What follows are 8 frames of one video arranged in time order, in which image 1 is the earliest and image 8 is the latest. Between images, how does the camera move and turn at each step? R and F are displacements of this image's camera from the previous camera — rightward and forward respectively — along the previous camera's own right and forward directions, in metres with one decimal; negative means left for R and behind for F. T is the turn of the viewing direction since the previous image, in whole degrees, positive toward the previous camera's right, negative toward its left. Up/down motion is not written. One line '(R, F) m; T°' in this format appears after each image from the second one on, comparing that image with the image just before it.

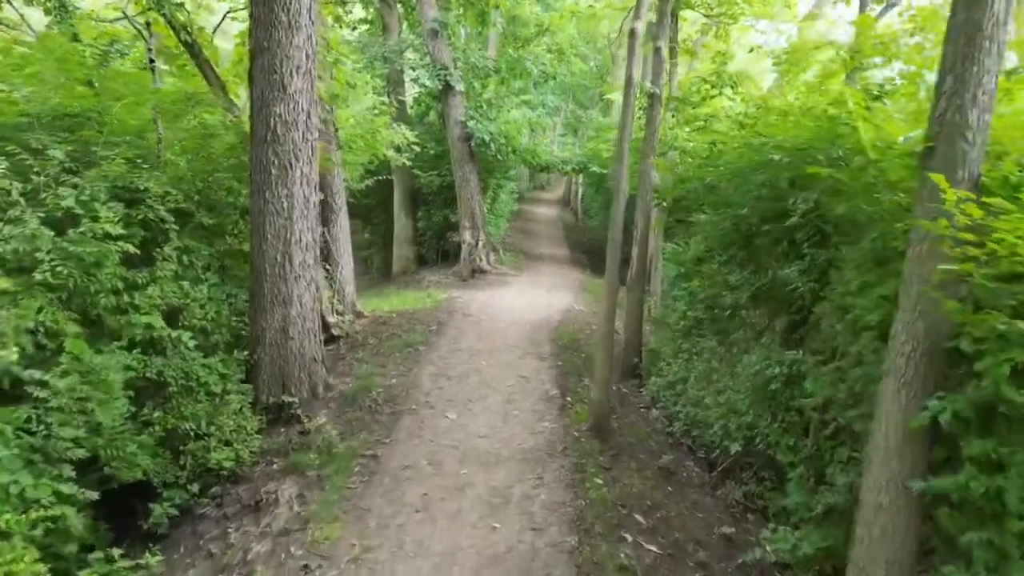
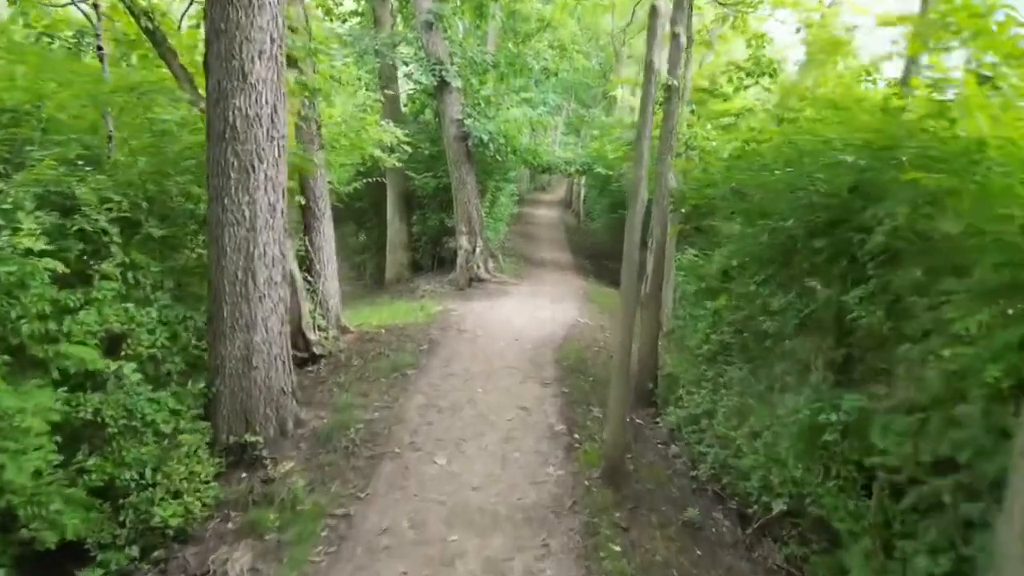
(0.0, +1.1) m; 0°
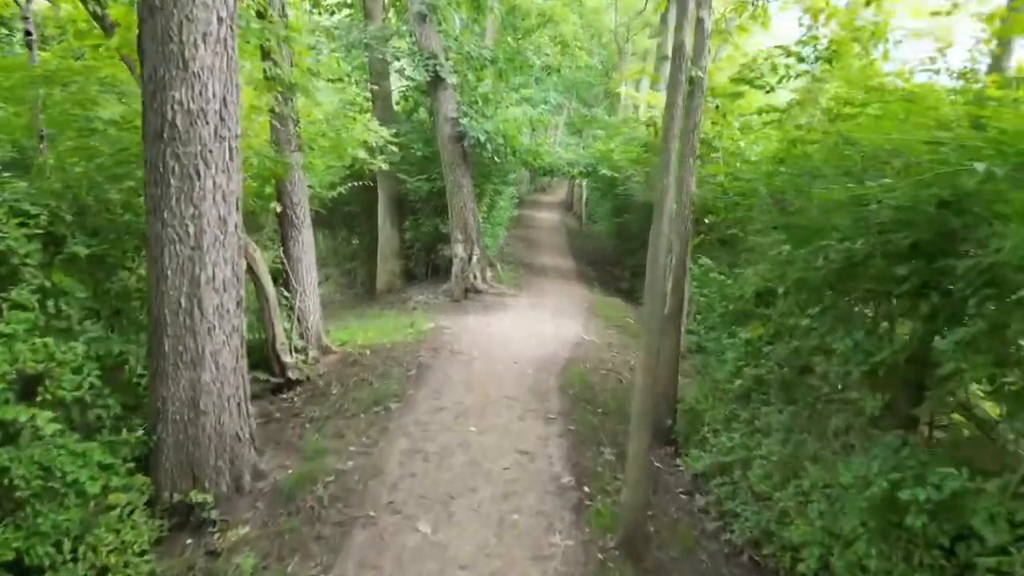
(0.0, +1.1) m; 0°
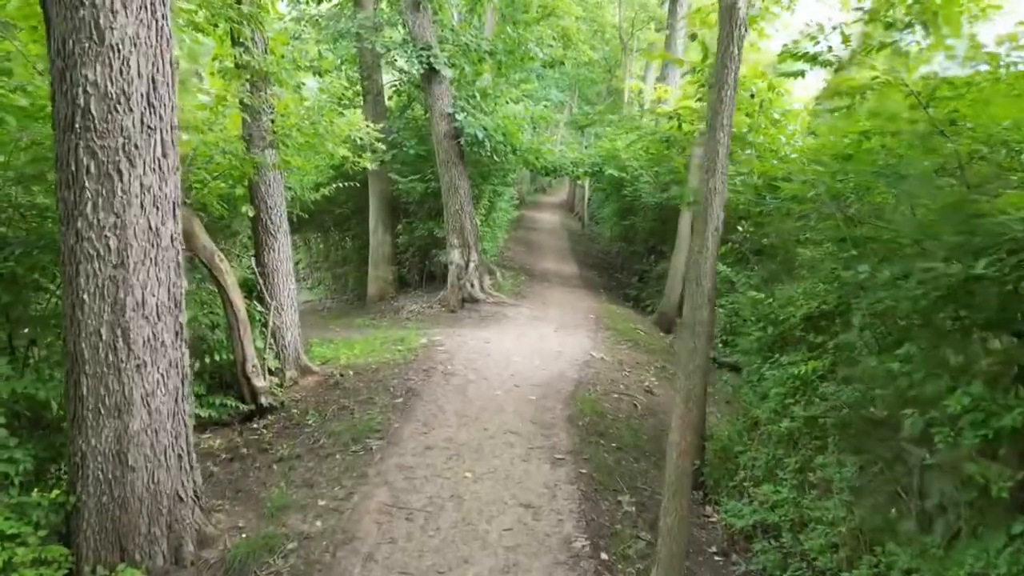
(0.0, +1.1) m; 0°
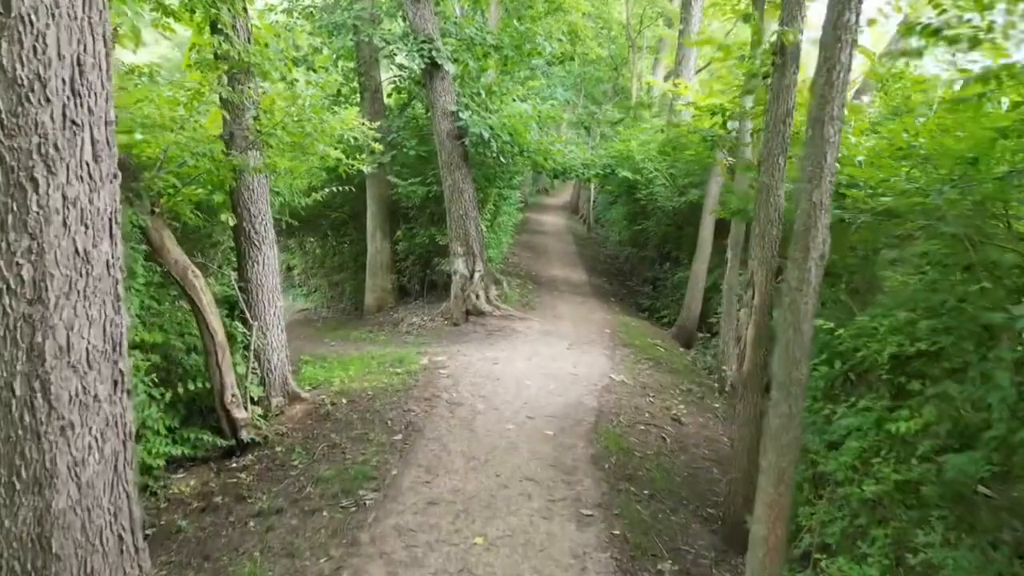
(-0.2, +1.0) m; 0°
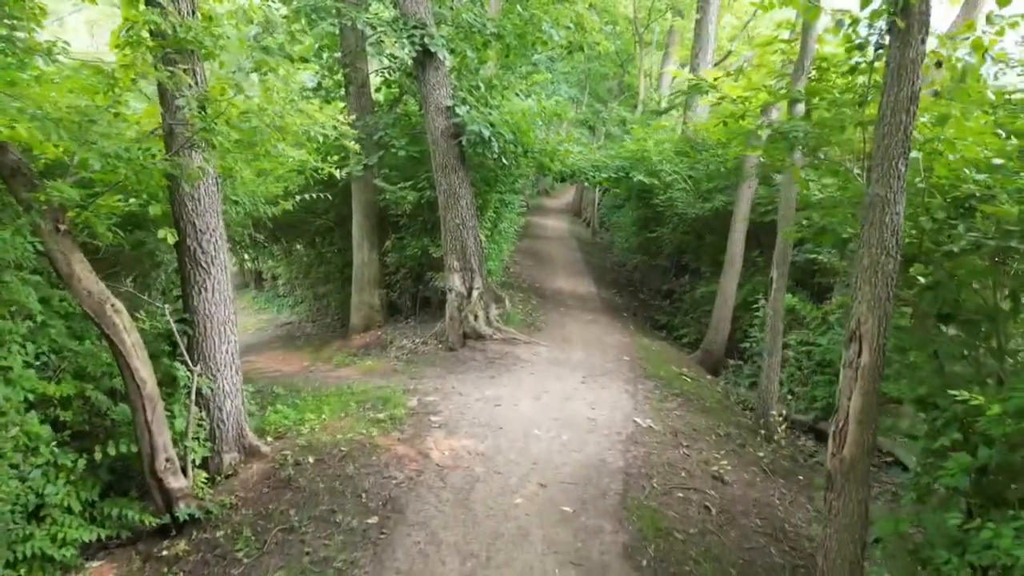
(-0.1, +1.6) m; 0°
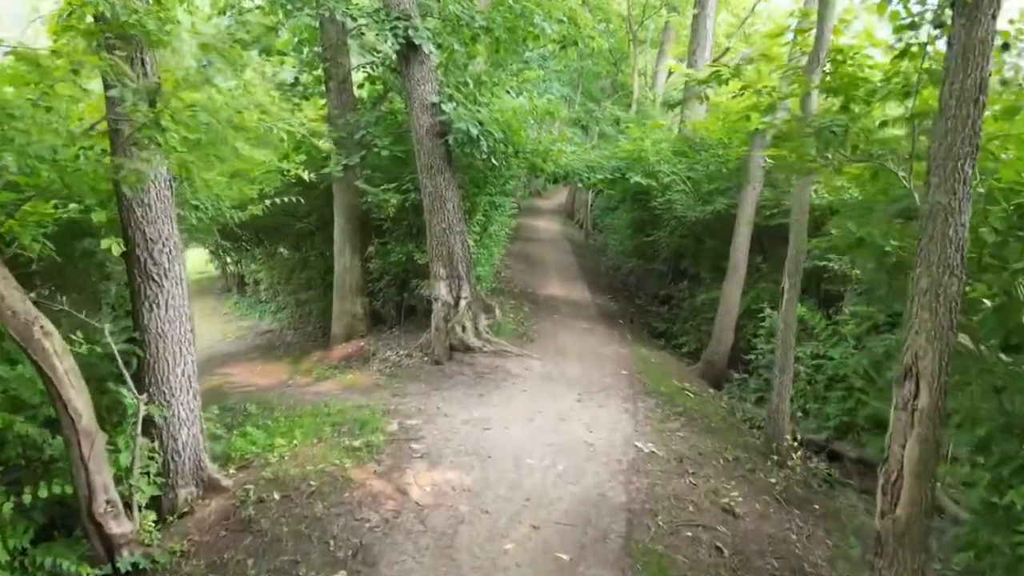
(0.0, +0.7) m; +1°
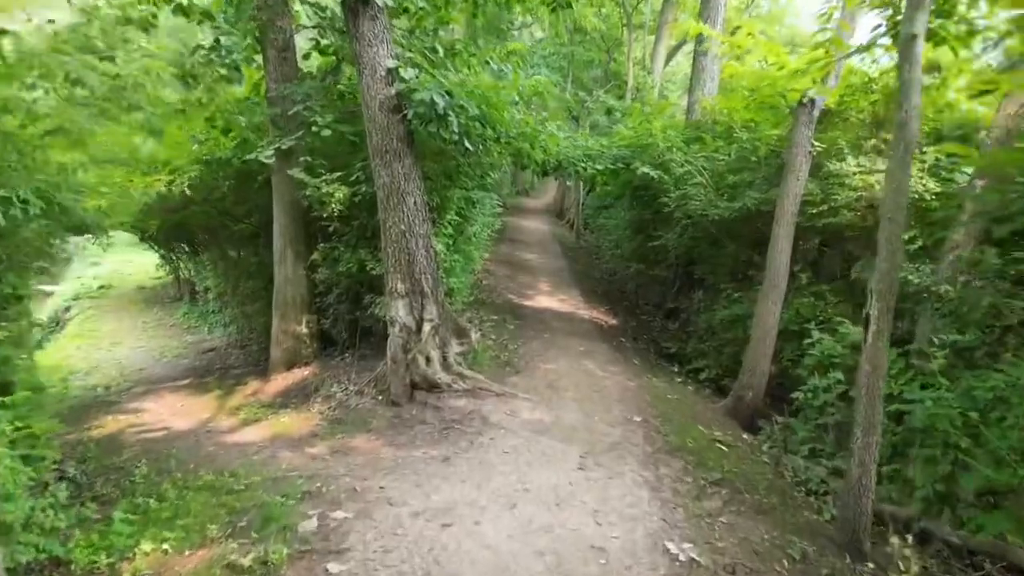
(+0.1, +2.3) m; +1°
